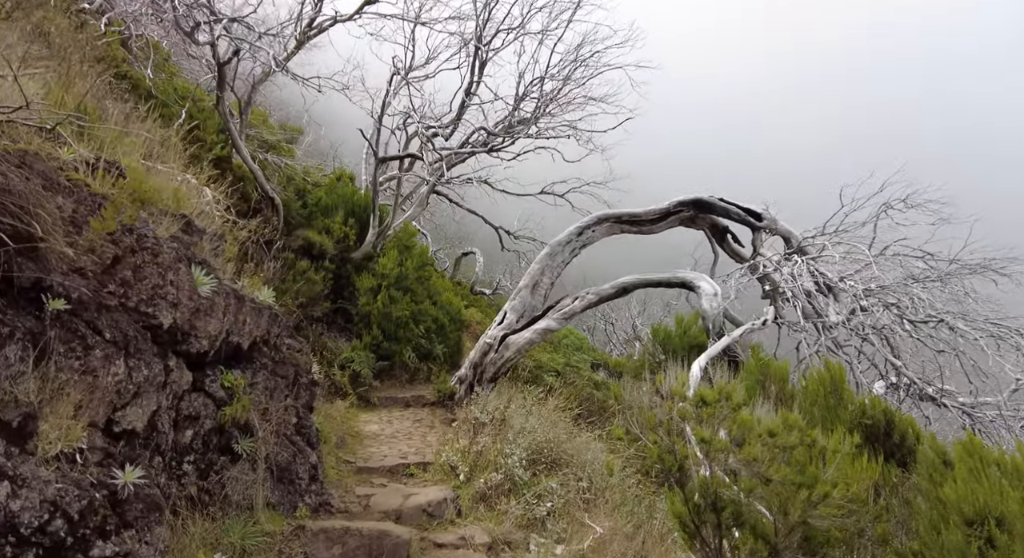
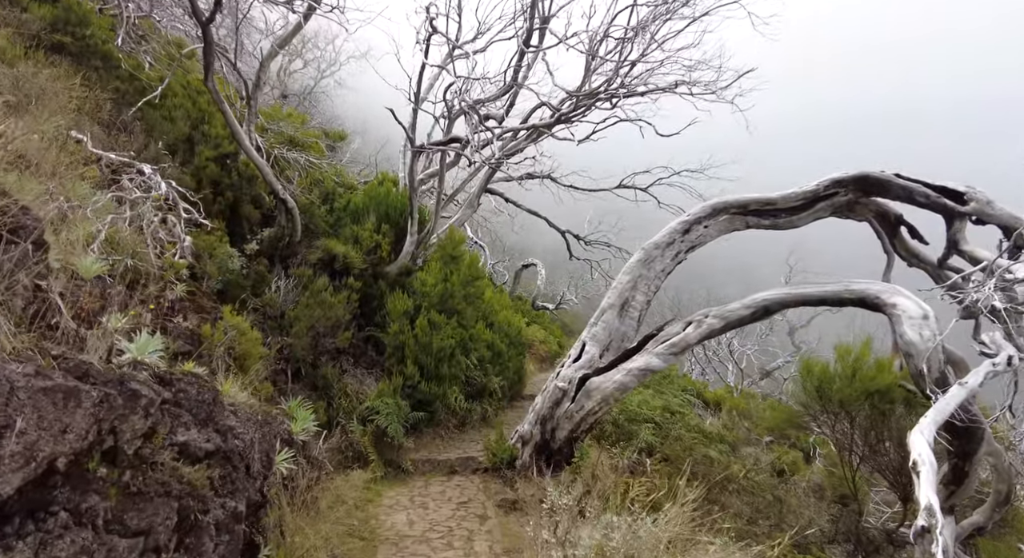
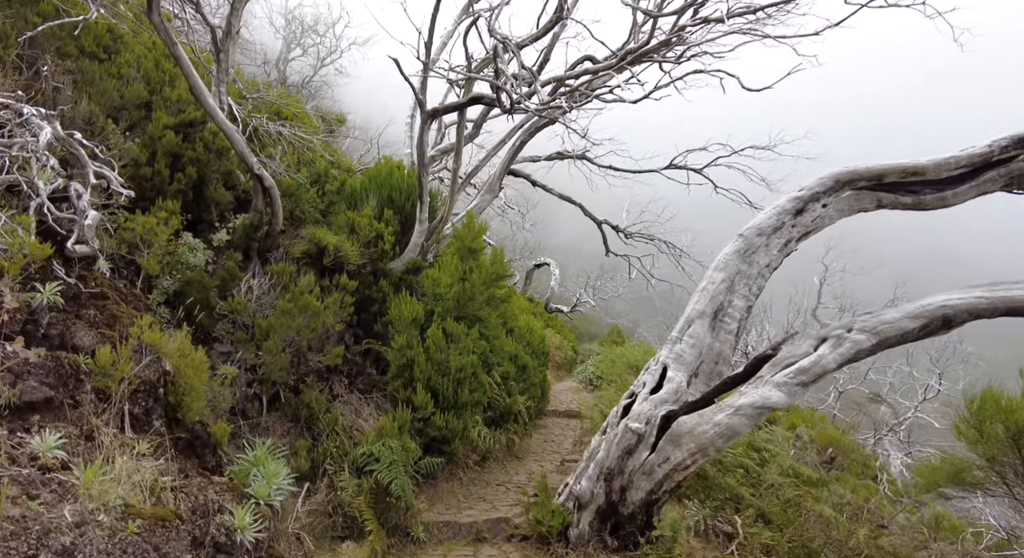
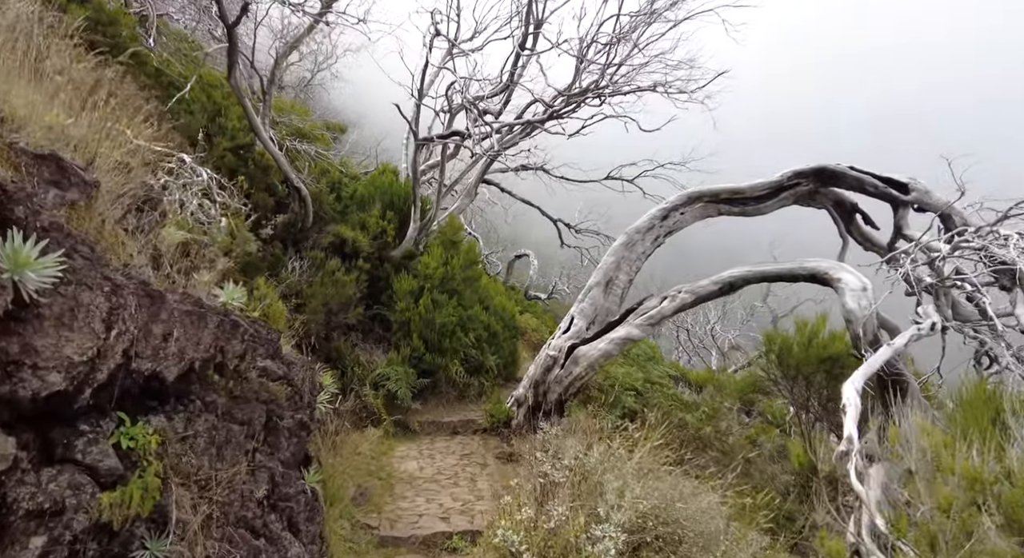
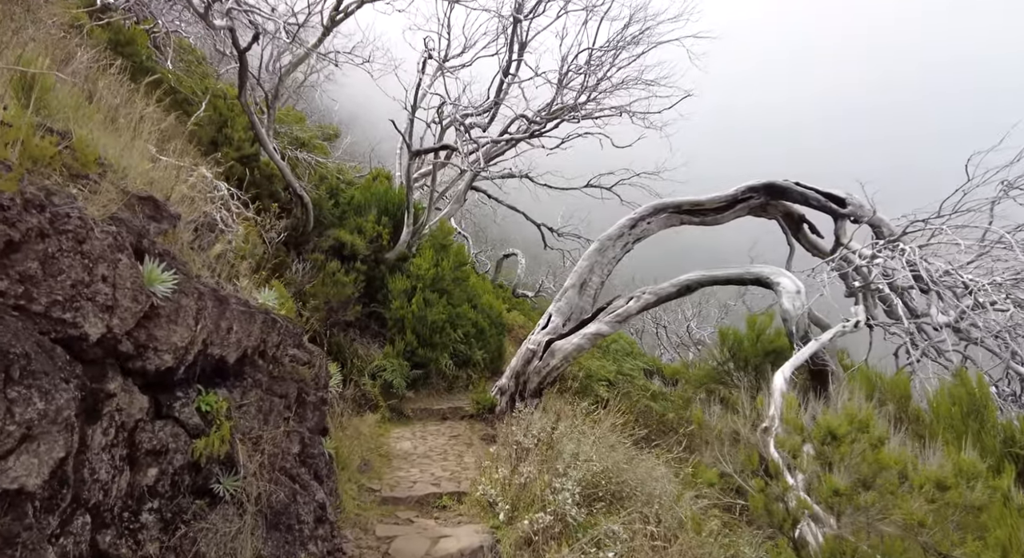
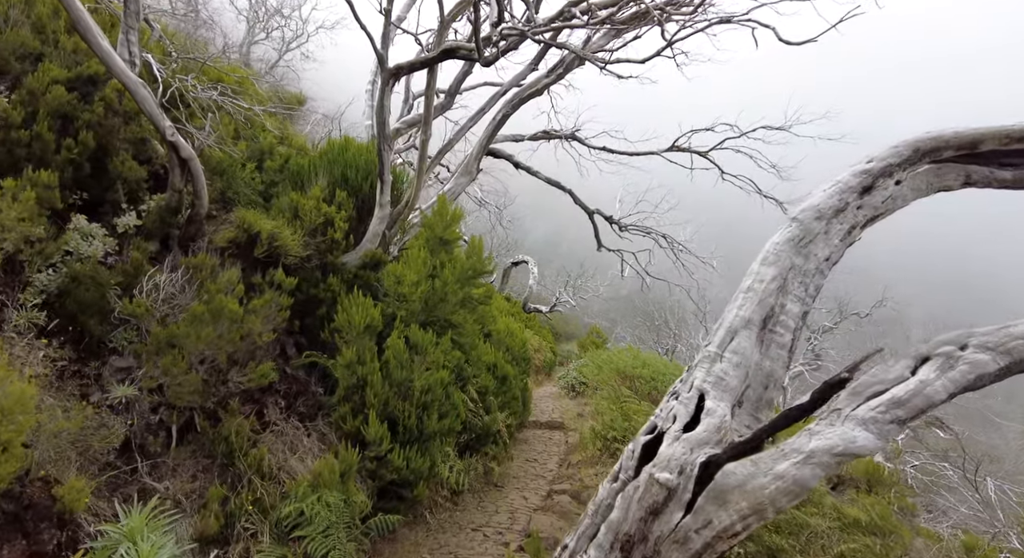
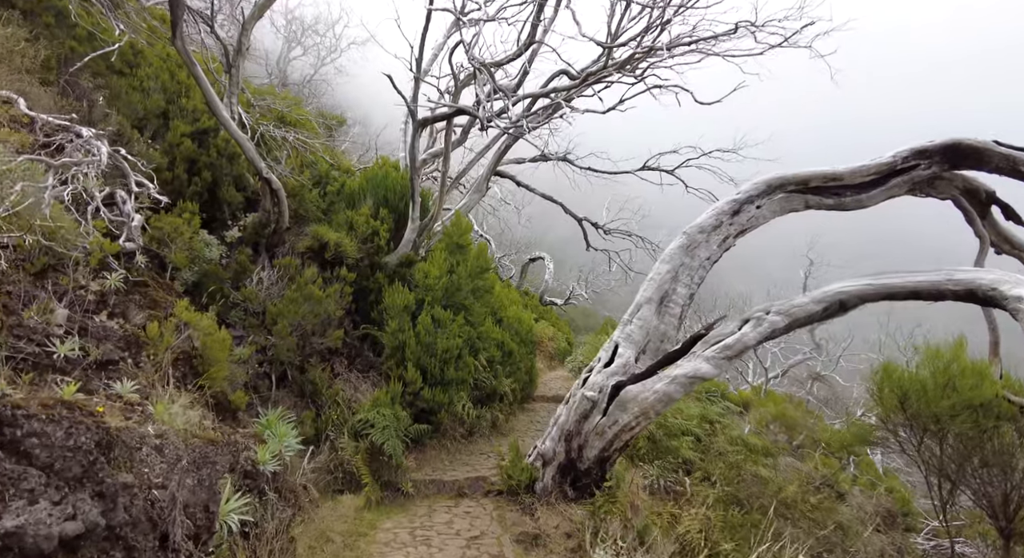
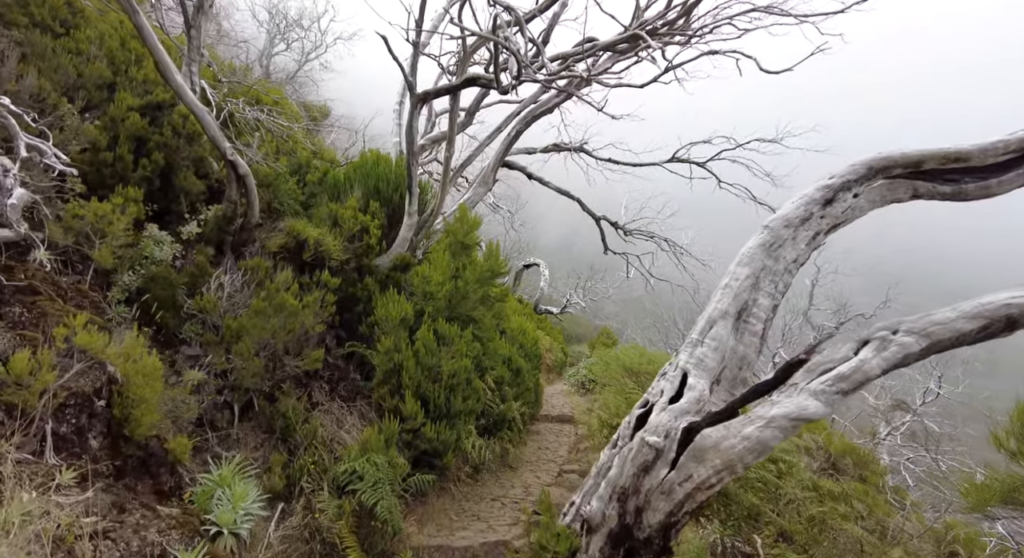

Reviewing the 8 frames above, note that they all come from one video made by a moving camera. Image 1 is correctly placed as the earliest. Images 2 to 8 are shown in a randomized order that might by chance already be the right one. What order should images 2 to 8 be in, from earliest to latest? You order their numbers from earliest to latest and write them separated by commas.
5, 4, 2, 7, 3, 8, 6
